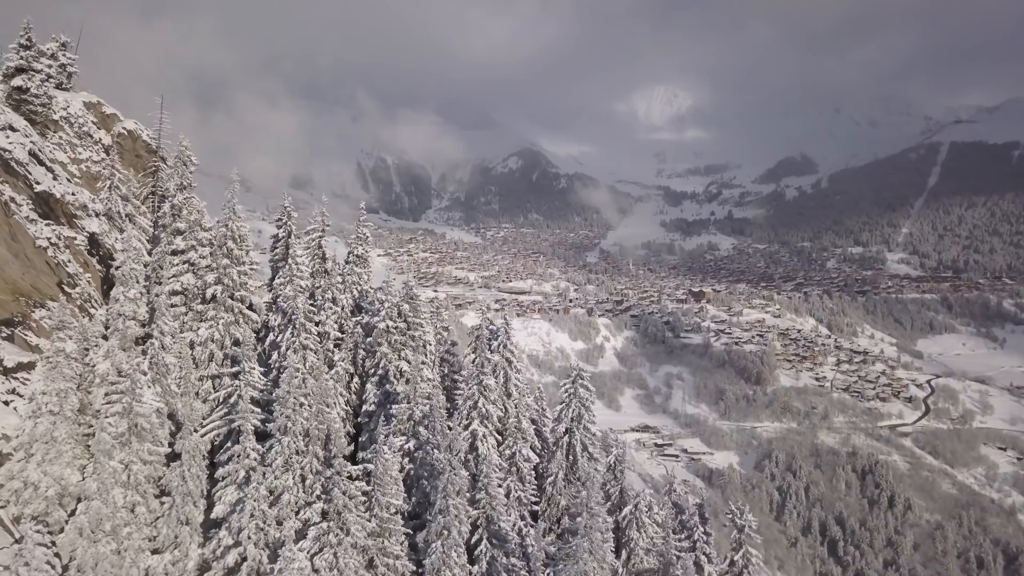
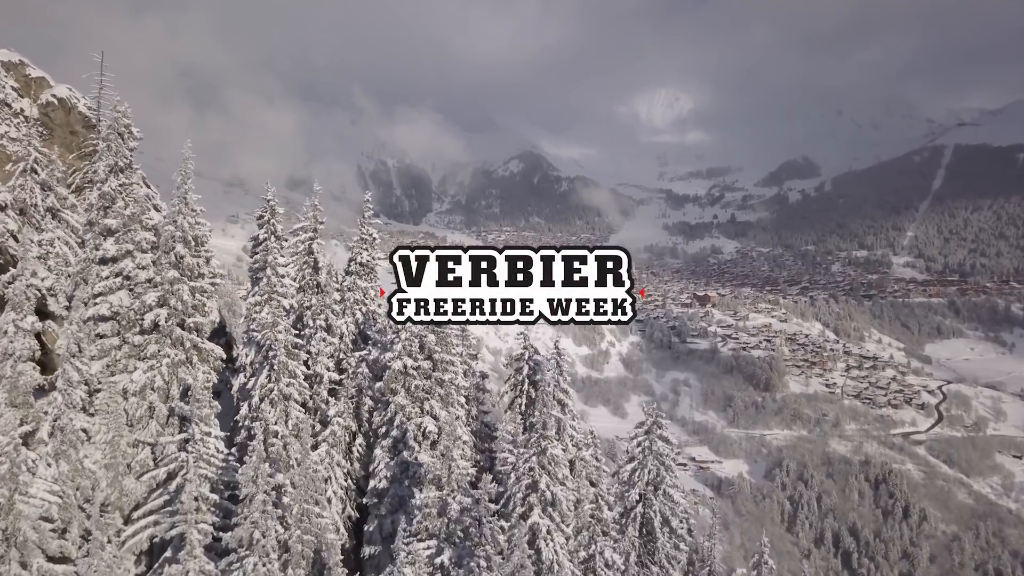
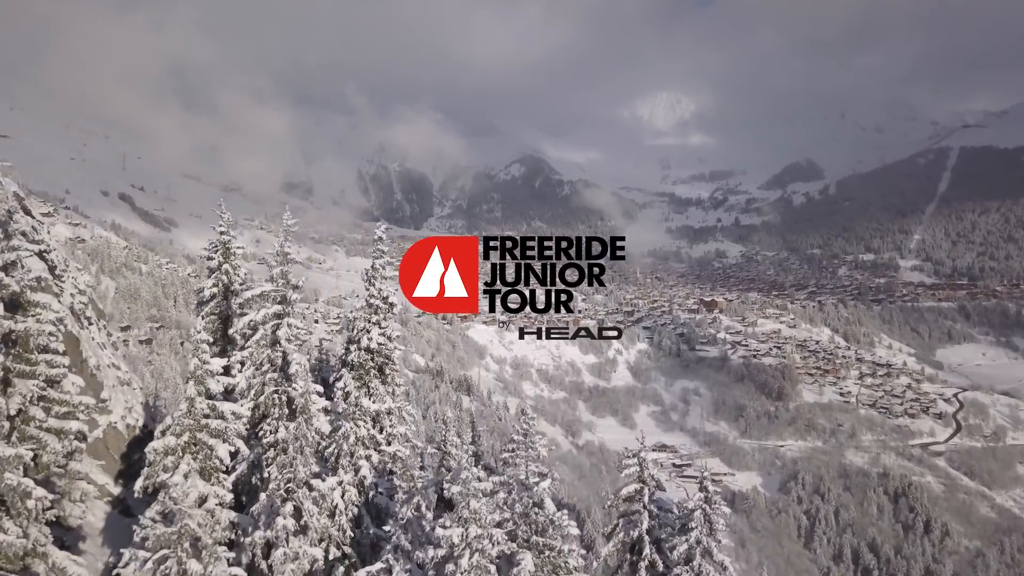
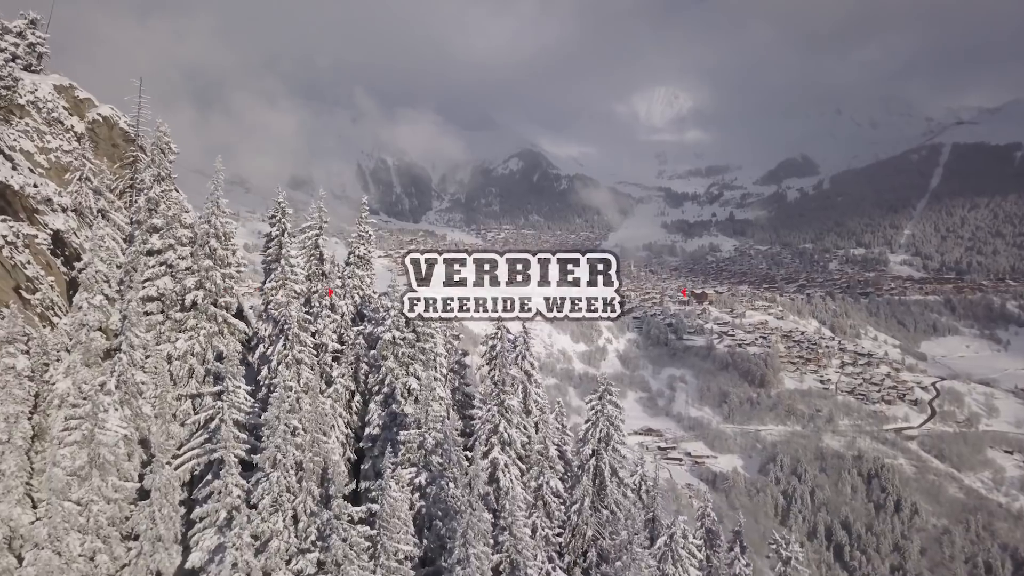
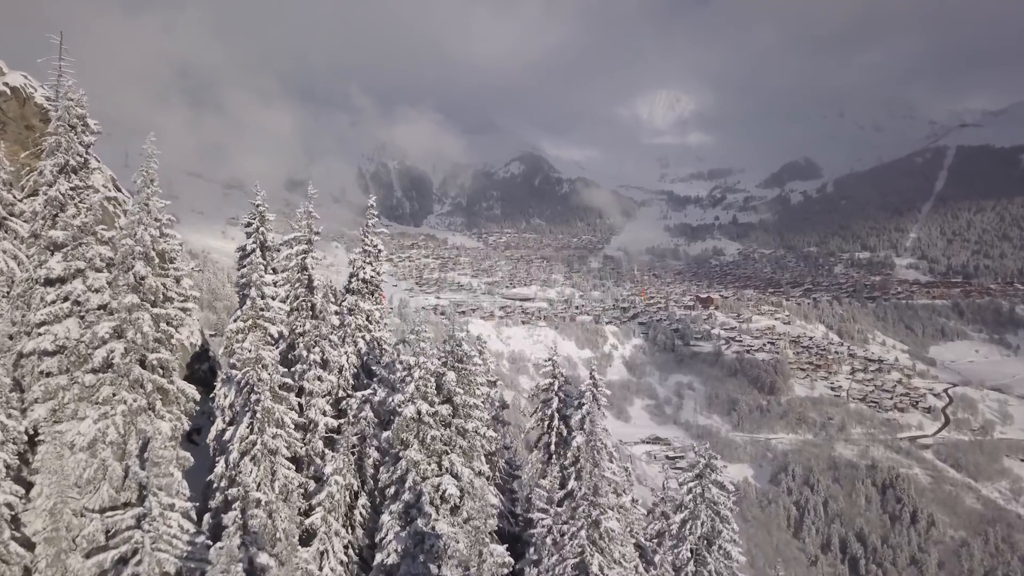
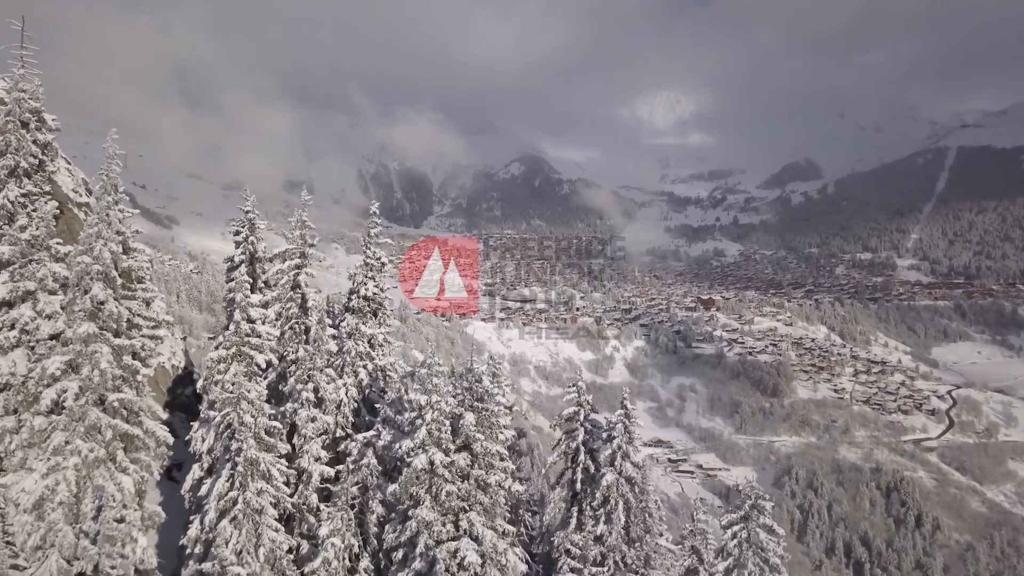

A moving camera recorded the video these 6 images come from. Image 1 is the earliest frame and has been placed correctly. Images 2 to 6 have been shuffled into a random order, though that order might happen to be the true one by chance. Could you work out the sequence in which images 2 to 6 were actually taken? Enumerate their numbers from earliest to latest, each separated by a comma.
4, 2, 5, 6, 3
